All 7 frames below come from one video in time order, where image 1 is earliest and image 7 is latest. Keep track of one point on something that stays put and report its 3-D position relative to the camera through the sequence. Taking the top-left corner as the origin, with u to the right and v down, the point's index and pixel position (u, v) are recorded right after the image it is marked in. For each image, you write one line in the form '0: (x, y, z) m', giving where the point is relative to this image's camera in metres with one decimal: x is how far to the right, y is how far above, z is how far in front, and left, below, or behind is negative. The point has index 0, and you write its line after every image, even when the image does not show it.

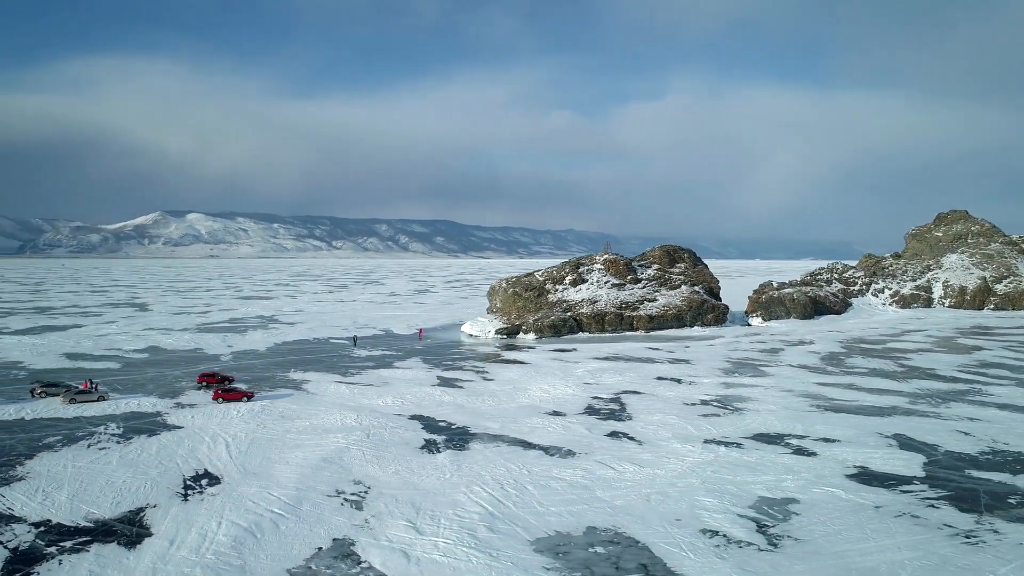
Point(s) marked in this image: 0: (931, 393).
0: (+10.3, -2.6, +17.5) m
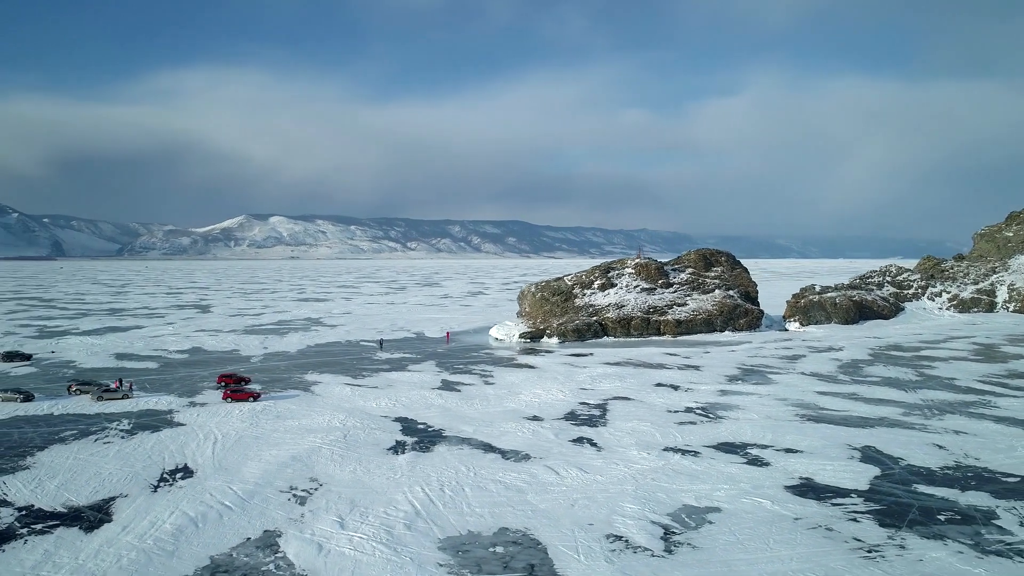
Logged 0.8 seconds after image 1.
0: (+10.1, -2.8, +17.1) m
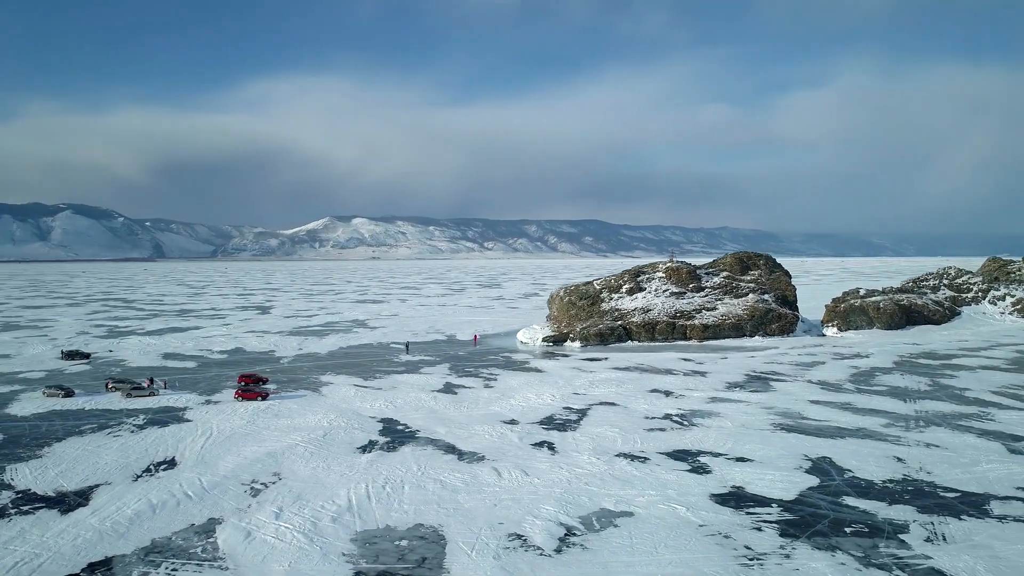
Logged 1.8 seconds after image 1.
0: (+9.7, -3.0, +16.7) m
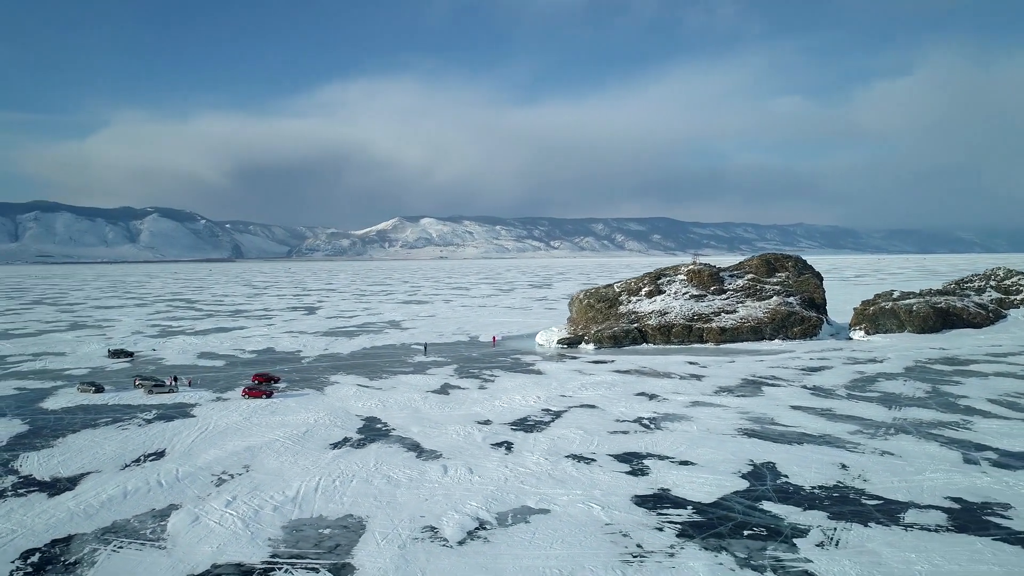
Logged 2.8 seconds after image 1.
0: (+9.0, -3.2, +16.6) m
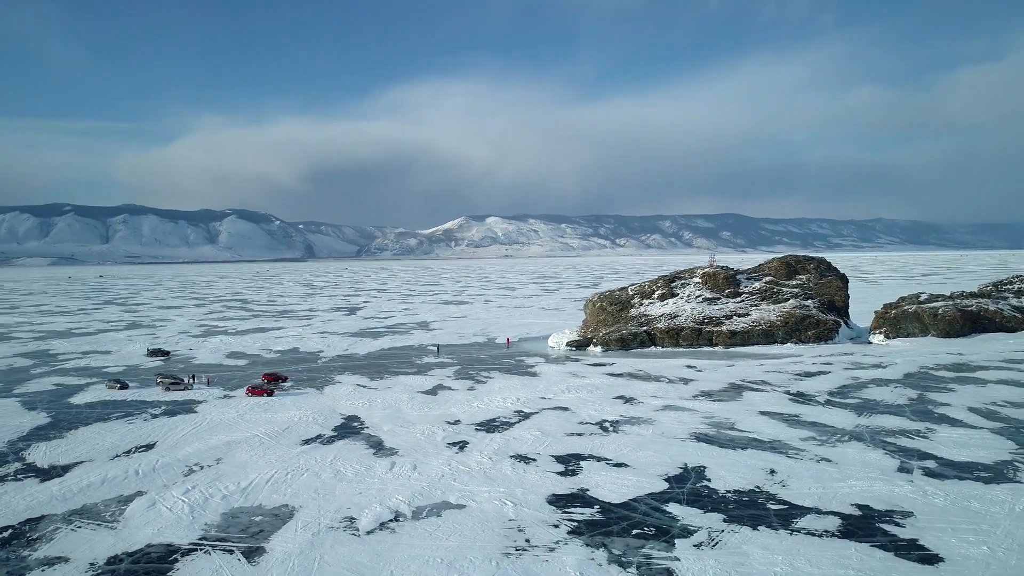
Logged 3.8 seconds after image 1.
0: (+8.1, -3.3, +16.7) m
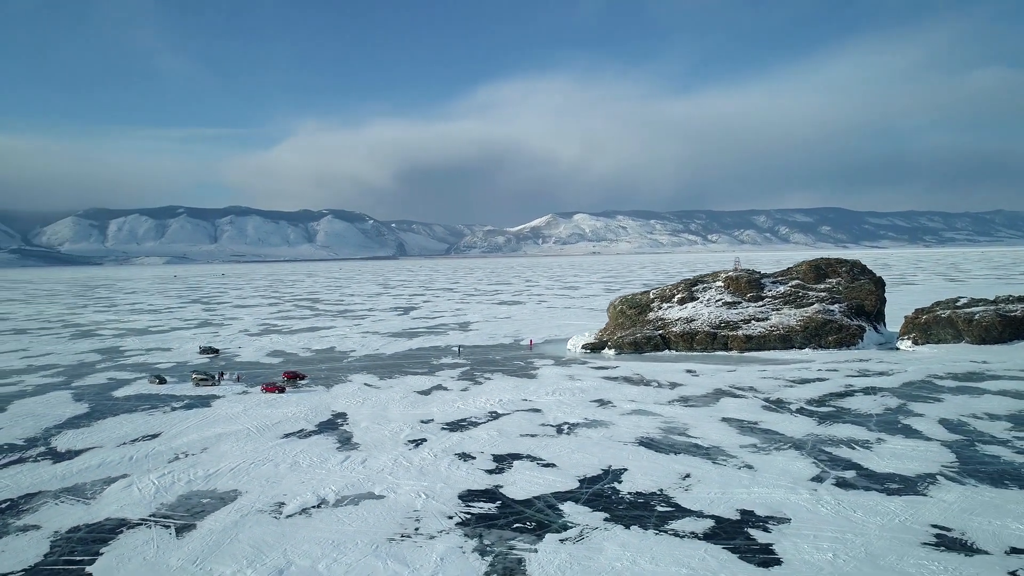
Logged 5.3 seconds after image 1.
0: (+7.0, -3.6, +17.0) m
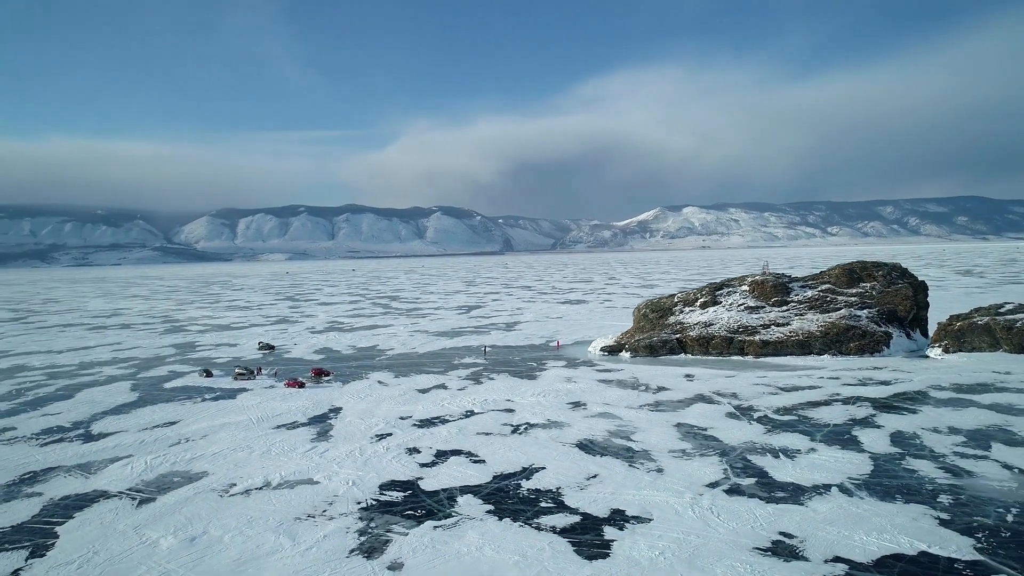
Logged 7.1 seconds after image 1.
0: (+5.6, -3.9, +17.6) m
